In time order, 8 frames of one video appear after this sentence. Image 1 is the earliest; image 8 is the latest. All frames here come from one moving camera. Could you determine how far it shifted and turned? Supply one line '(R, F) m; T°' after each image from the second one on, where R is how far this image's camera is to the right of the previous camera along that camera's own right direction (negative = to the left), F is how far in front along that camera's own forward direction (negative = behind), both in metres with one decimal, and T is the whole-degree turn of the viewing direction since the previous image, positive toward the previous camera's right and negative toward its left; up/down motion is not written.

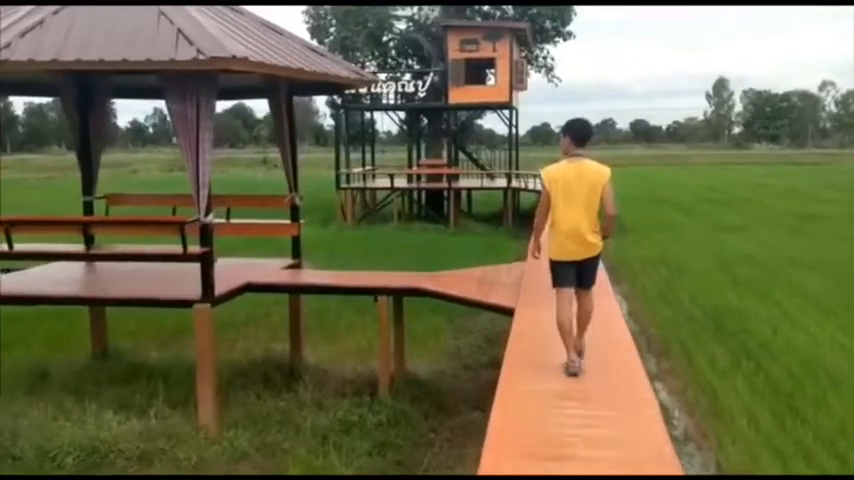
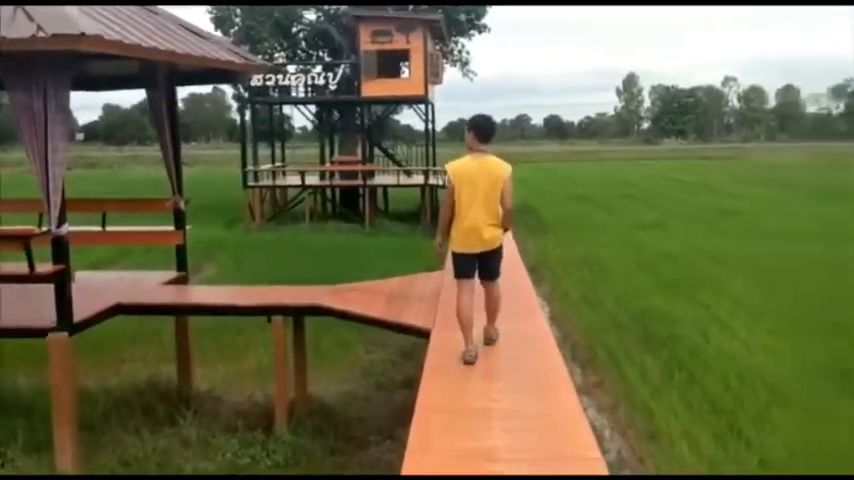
(+0.1, +0.9) m; +5°
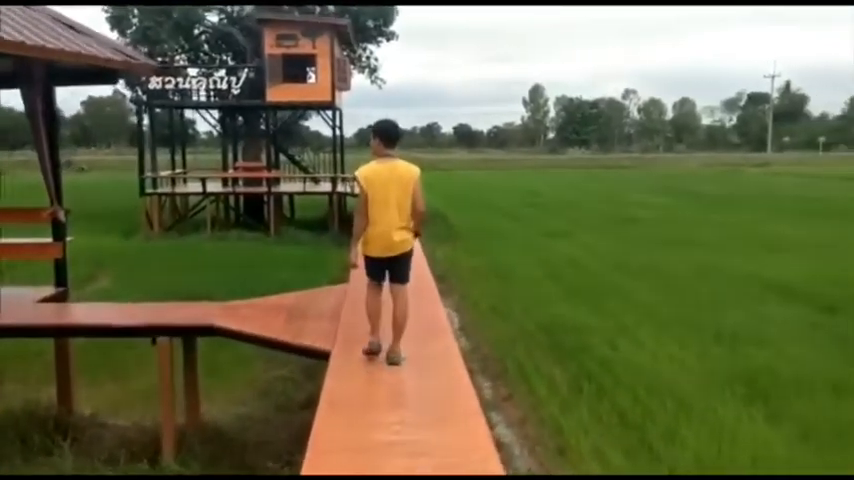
(0.0, +0.4) m; +5°
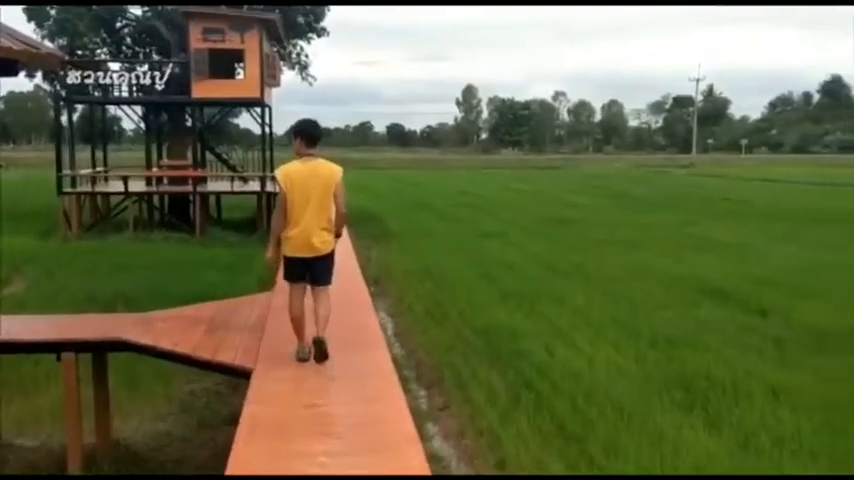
(0.0, +0.4) m; +4°
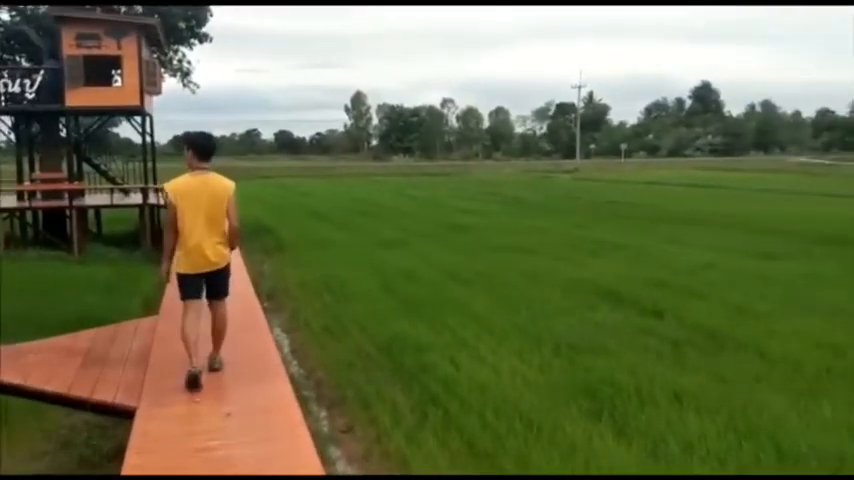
(0.0, +0.4) m; +7°
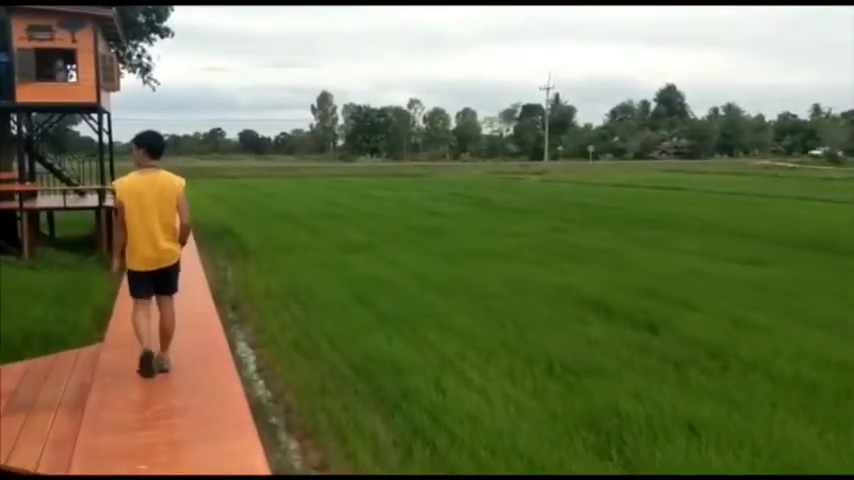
(-0.1, +0.8) m; +2°
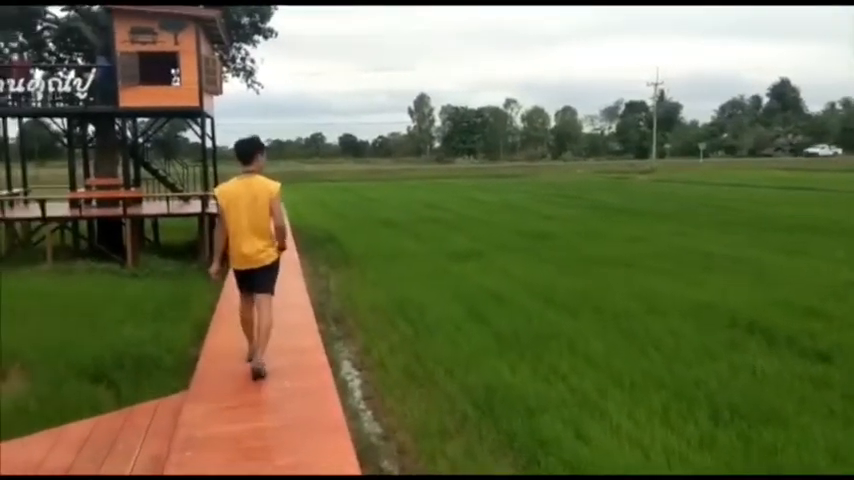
(-0.2, +1.0) m; -6°
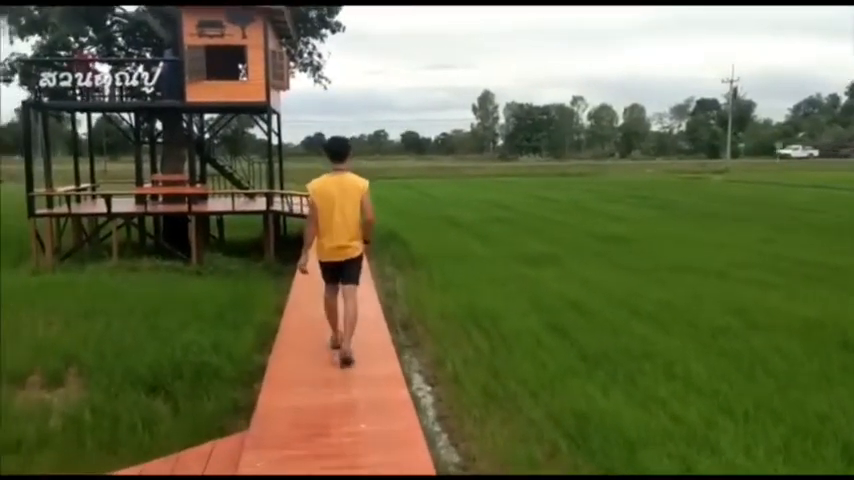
(-0.1, +0.7) m; -4°
